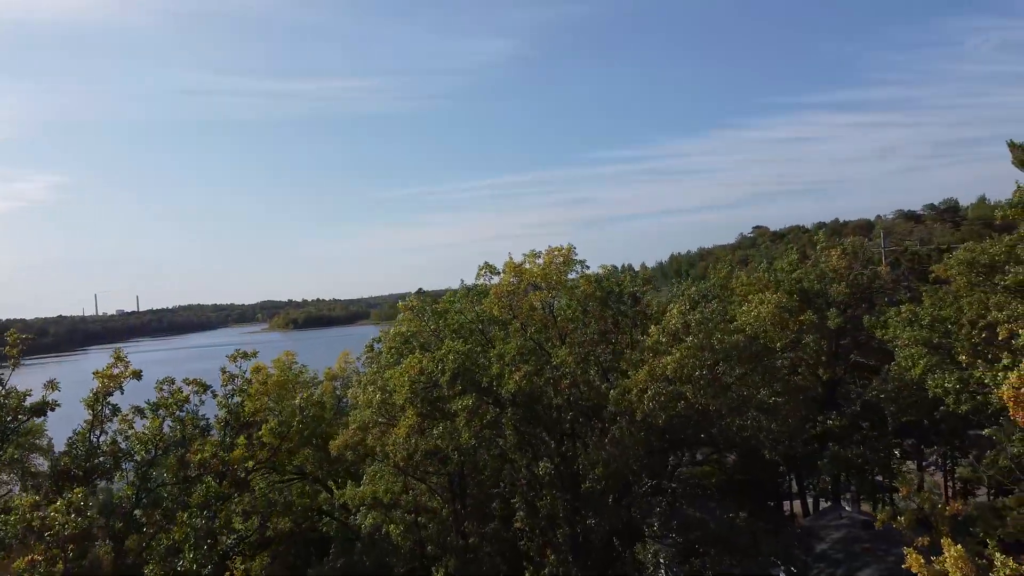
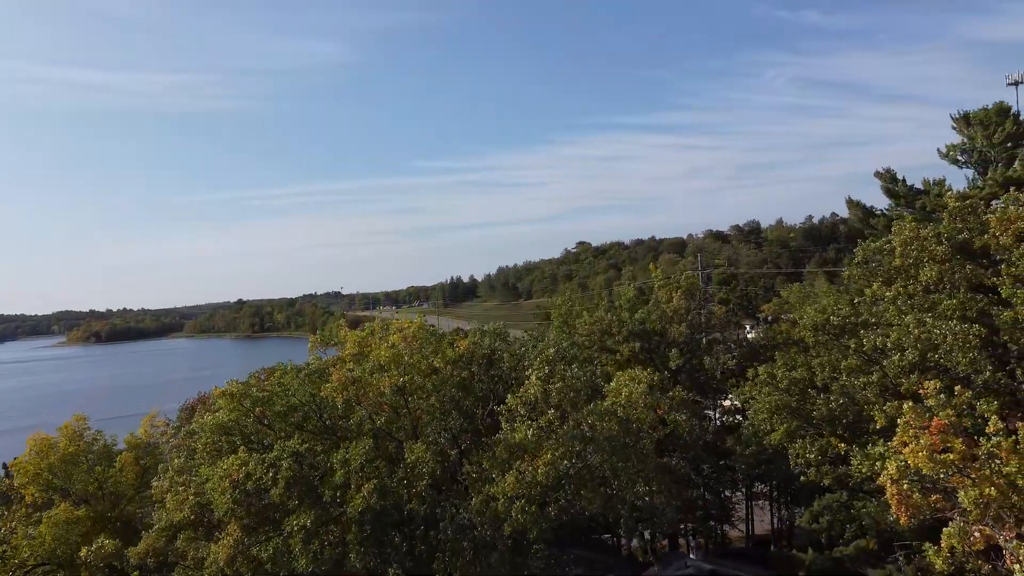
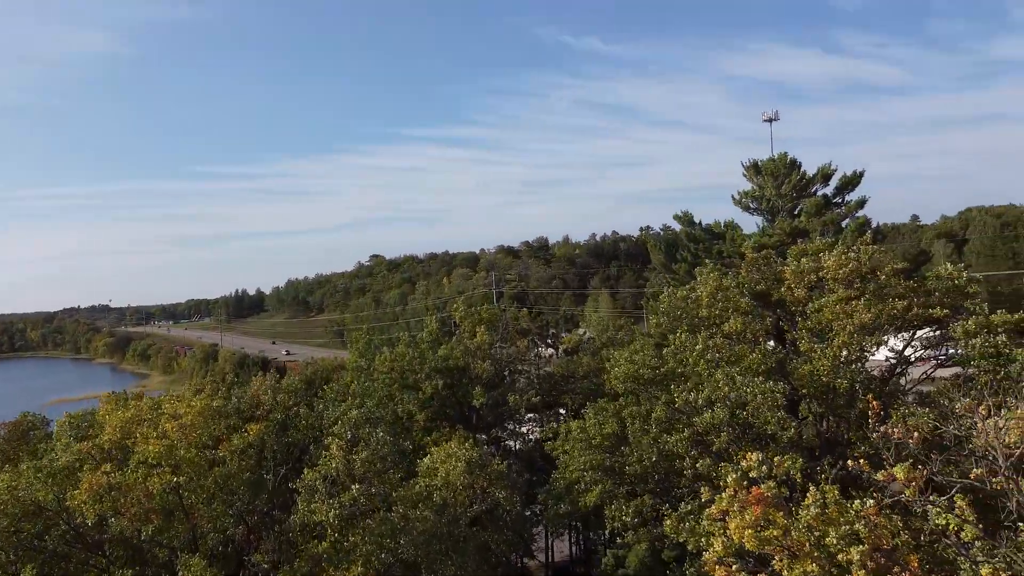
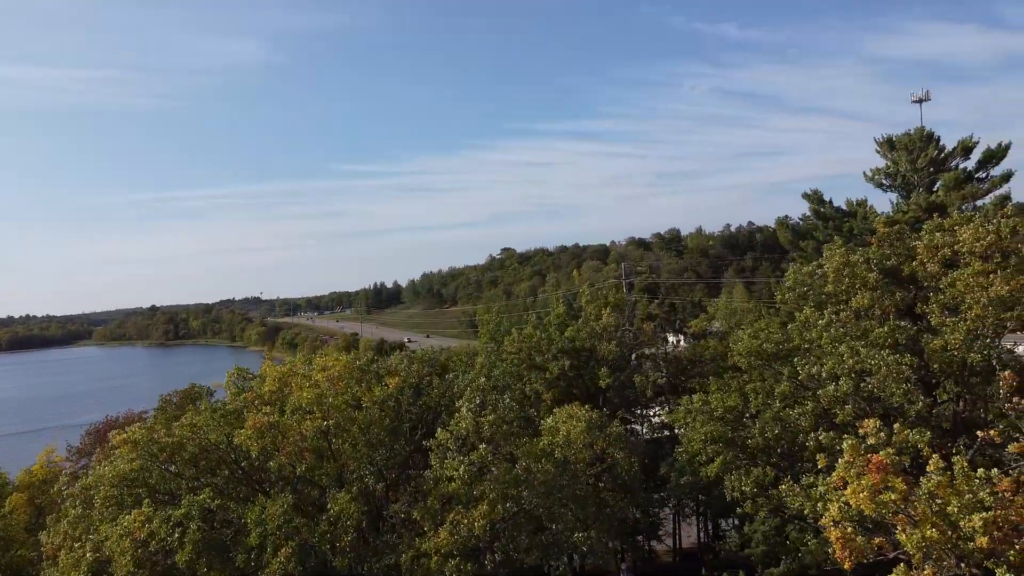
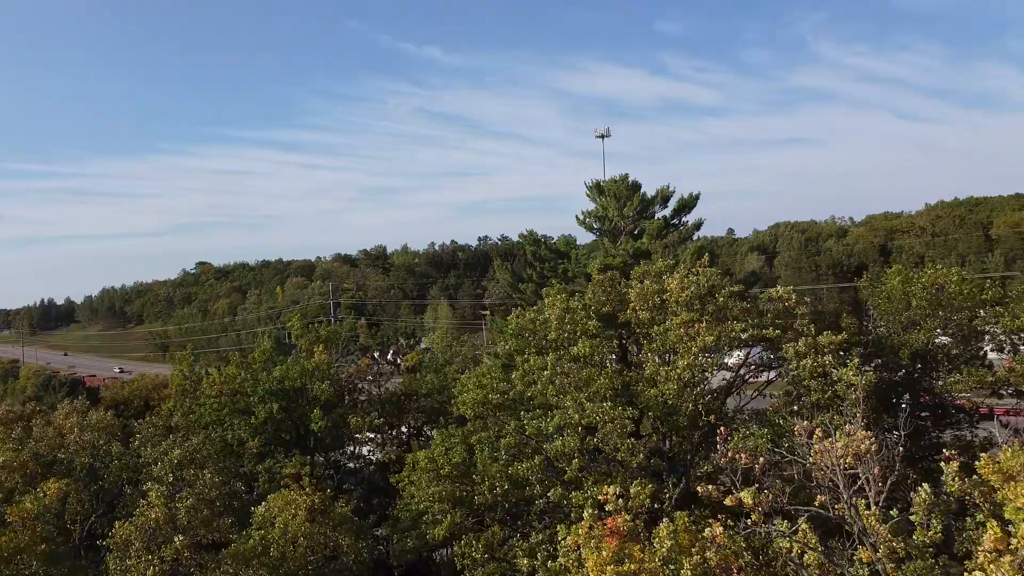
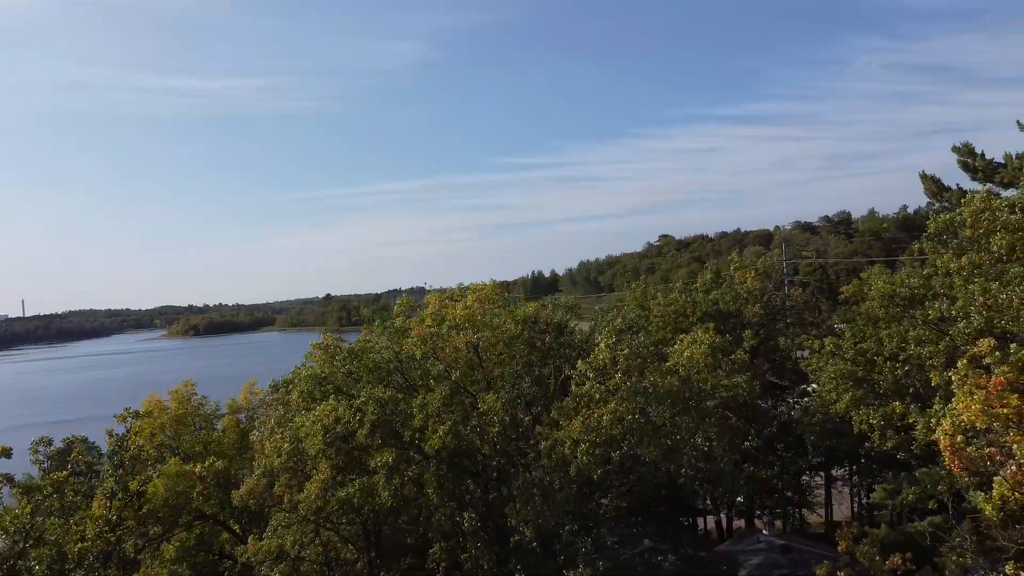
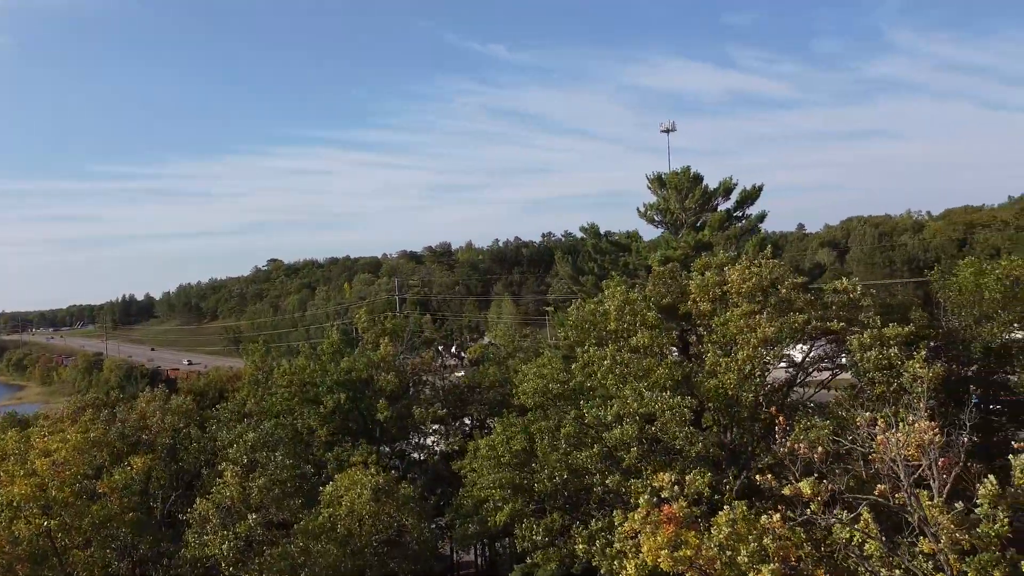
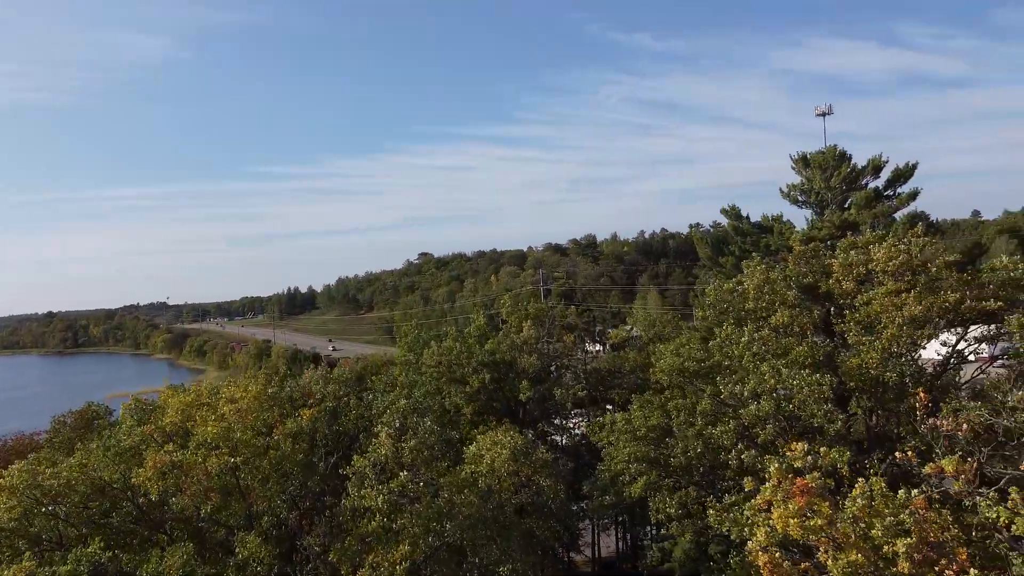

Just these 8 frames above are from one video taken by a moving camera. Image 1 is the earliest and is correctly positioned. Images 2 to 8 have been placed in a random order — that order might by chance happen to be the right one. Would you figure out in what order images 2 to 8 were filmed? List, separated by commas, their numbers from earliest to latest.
6, 2, 4, 8, 3, 7, 5
